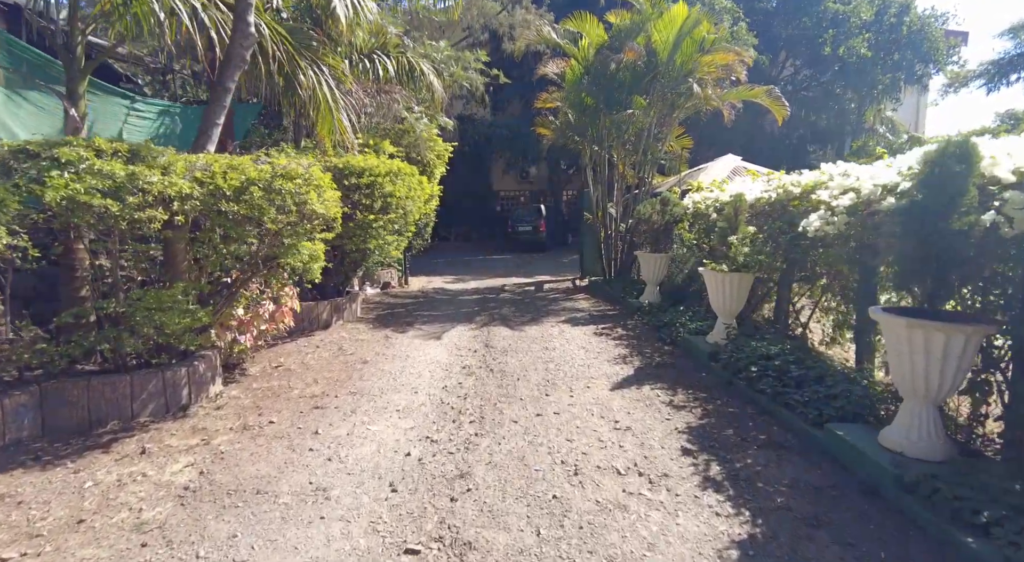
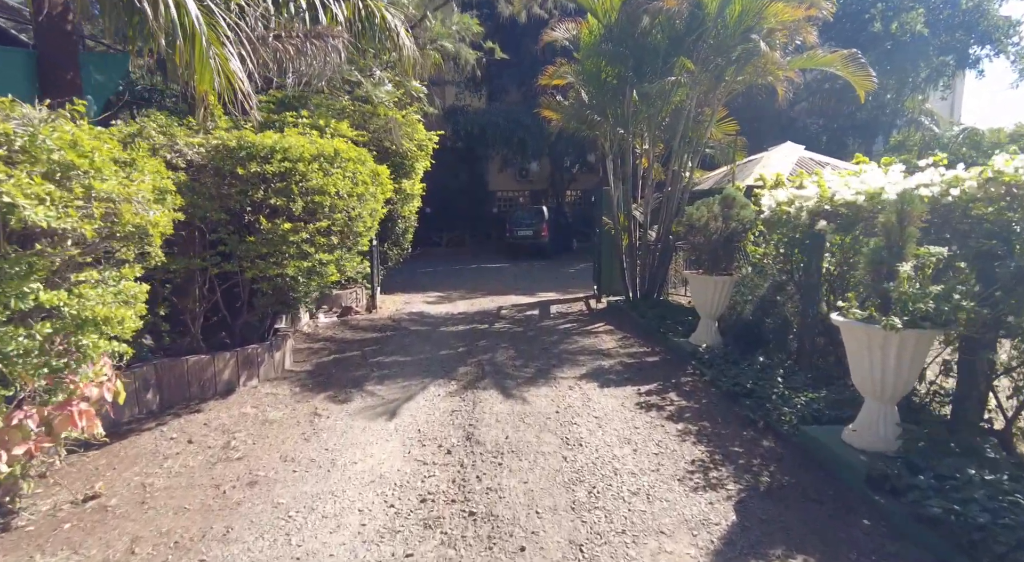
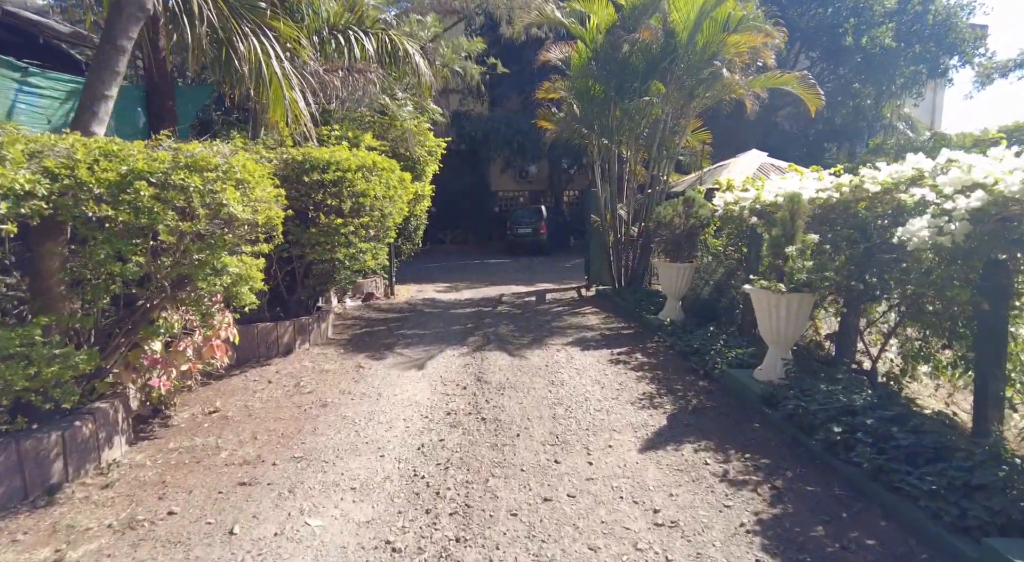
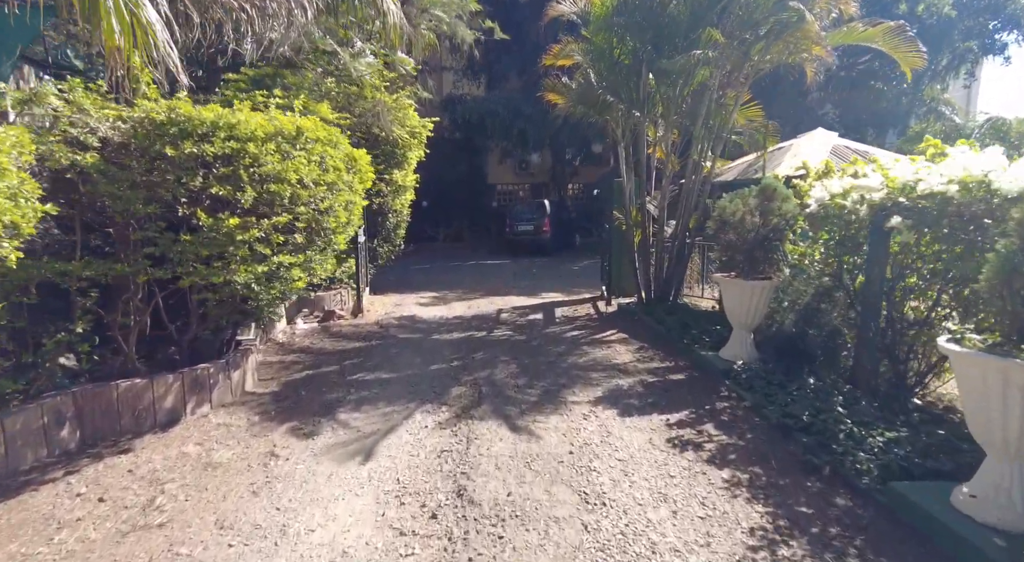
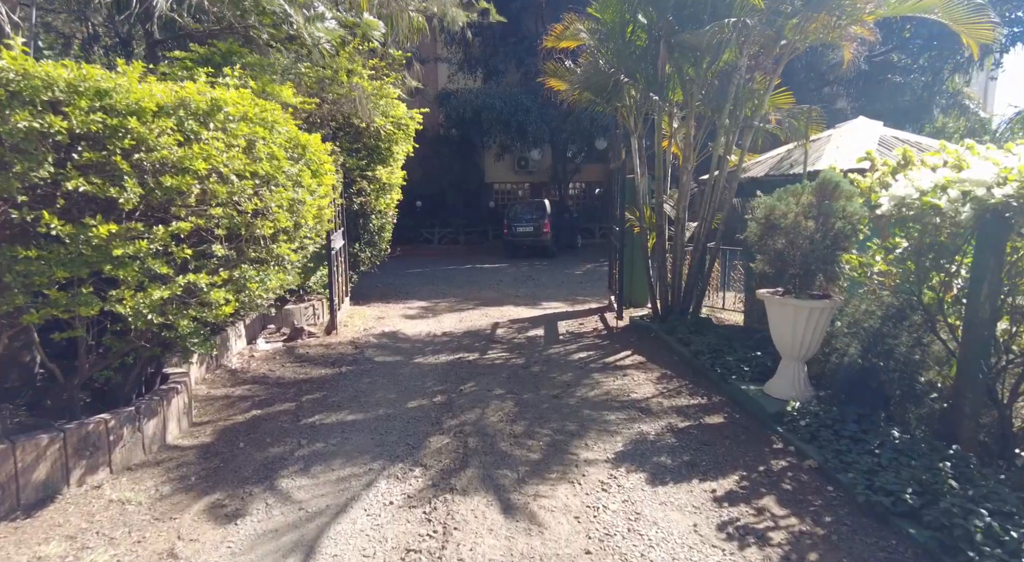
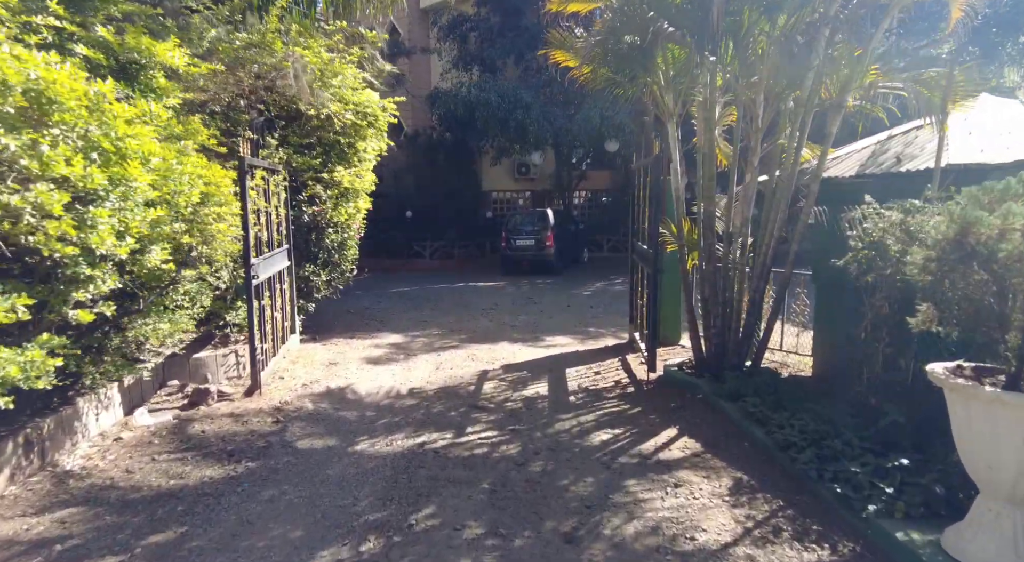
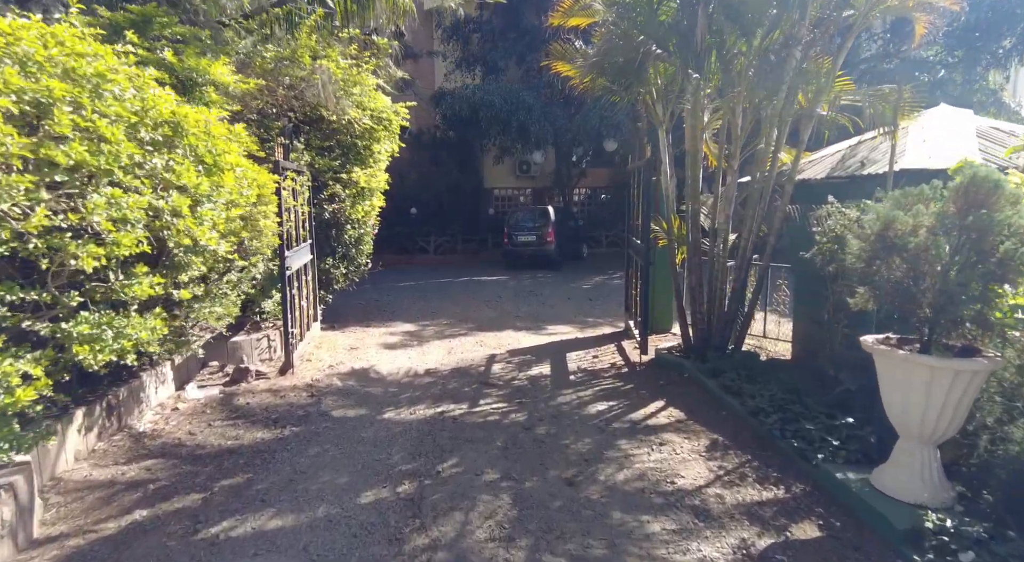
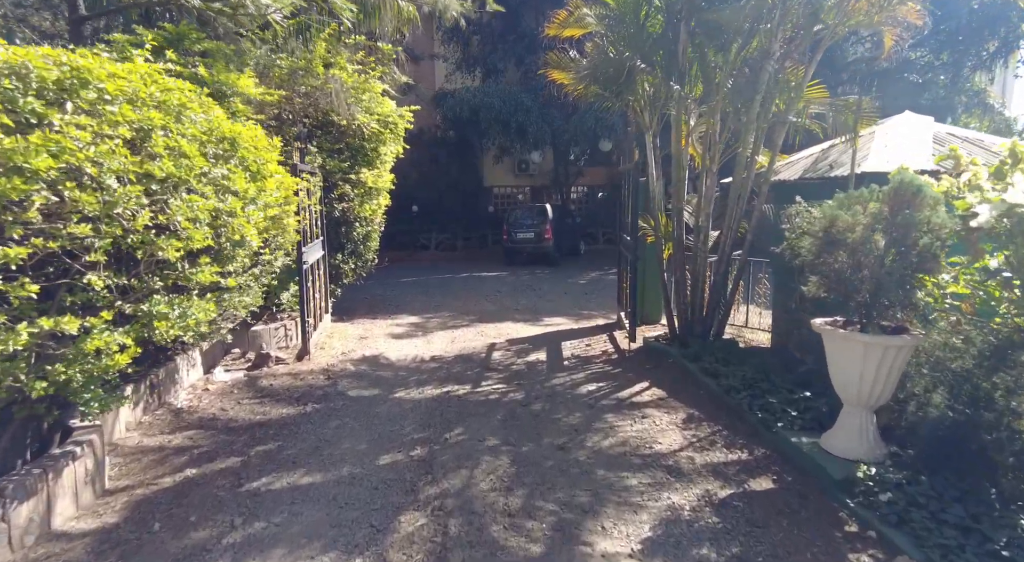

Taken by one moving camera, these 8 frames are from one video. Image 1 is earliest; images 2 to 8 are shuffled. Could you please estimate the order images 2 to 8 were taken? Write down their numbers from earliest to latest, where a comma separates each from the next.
3, 2, 4, 5, 8, 7, 6
